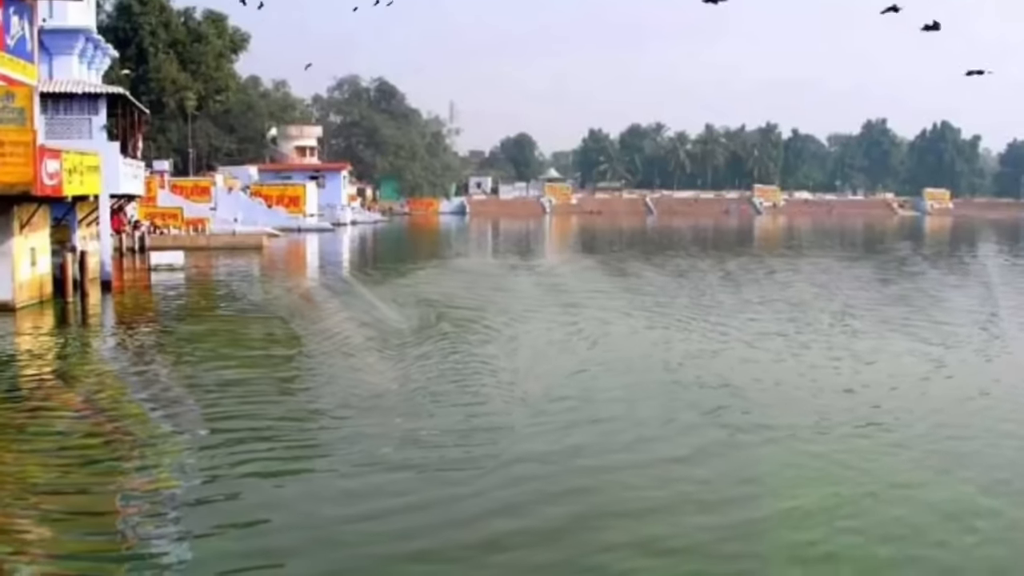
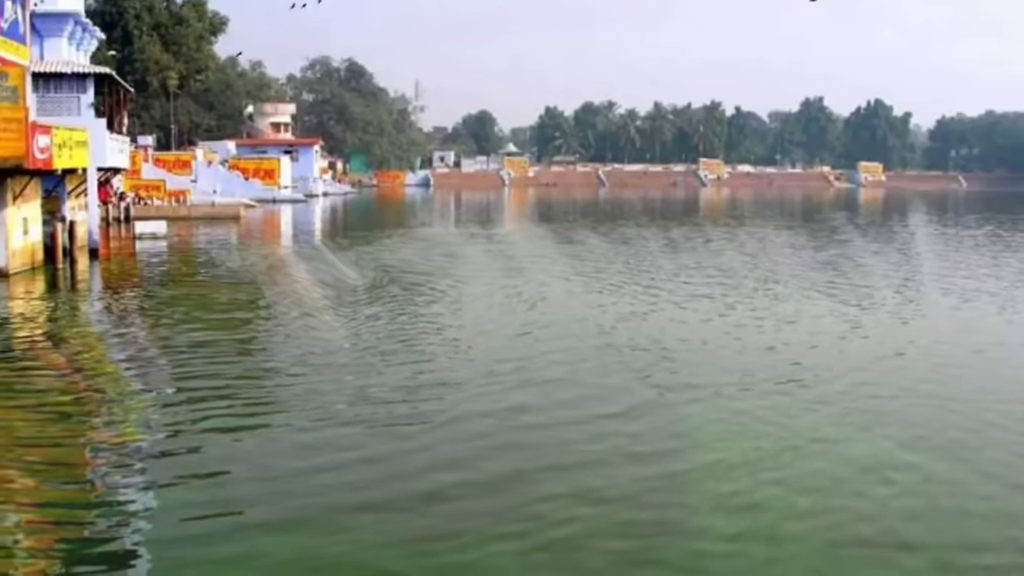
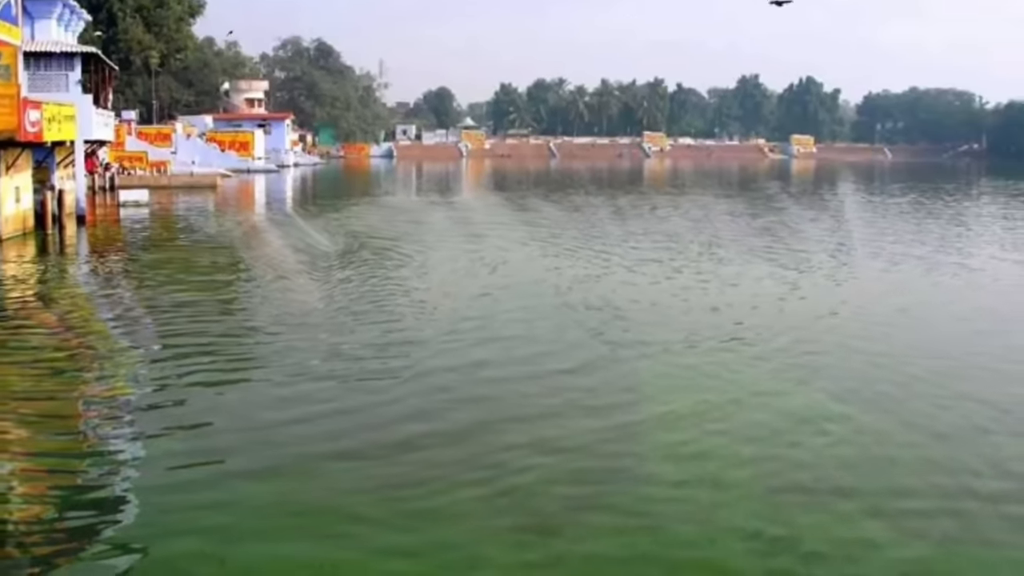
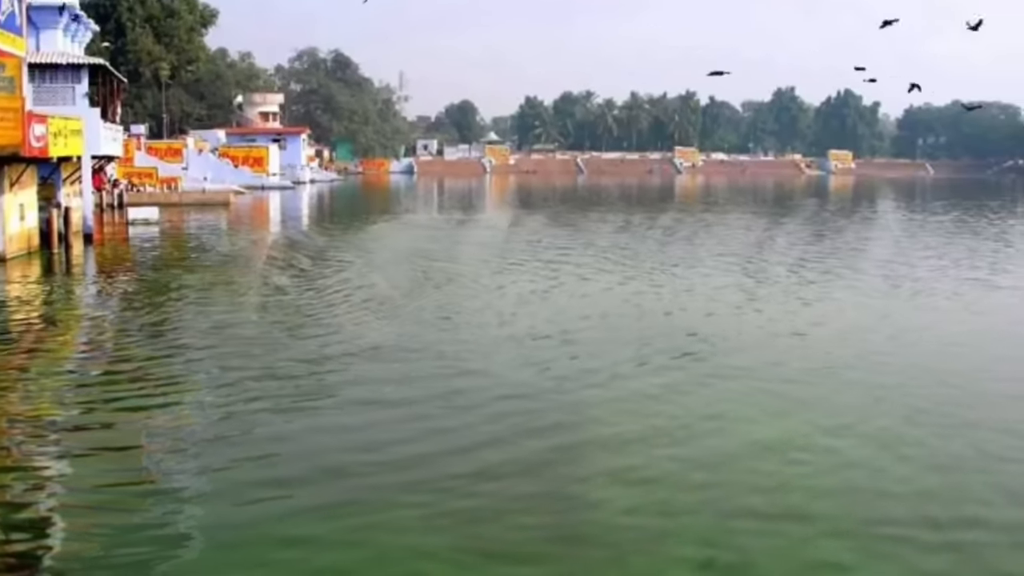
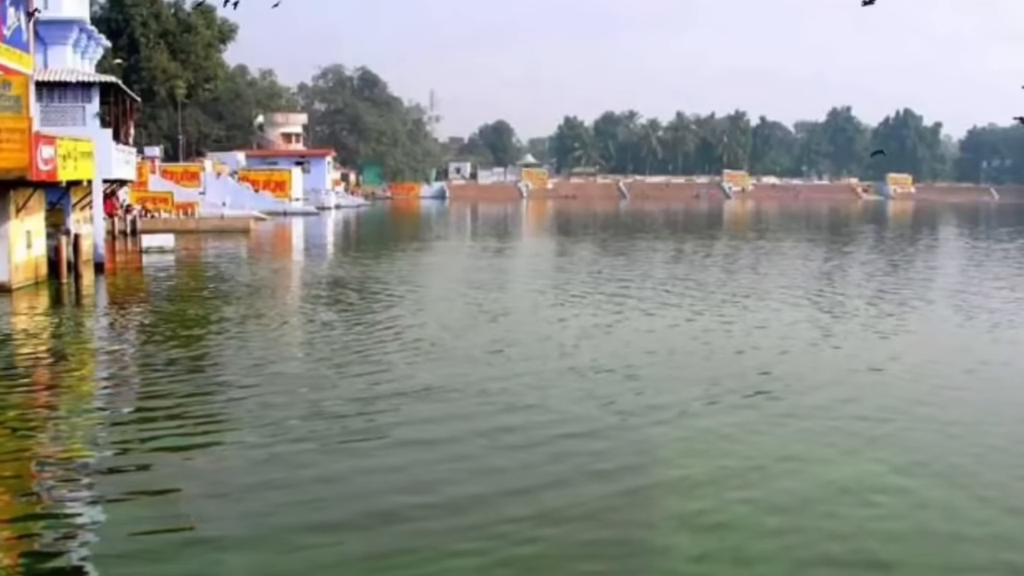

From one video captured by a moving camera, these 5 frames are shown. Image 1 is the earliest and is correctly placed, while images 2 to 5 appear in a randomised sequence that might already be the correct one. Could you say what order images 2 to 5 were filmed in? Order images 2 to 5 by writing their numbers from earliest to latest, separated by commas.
5, 2, 4, 3
